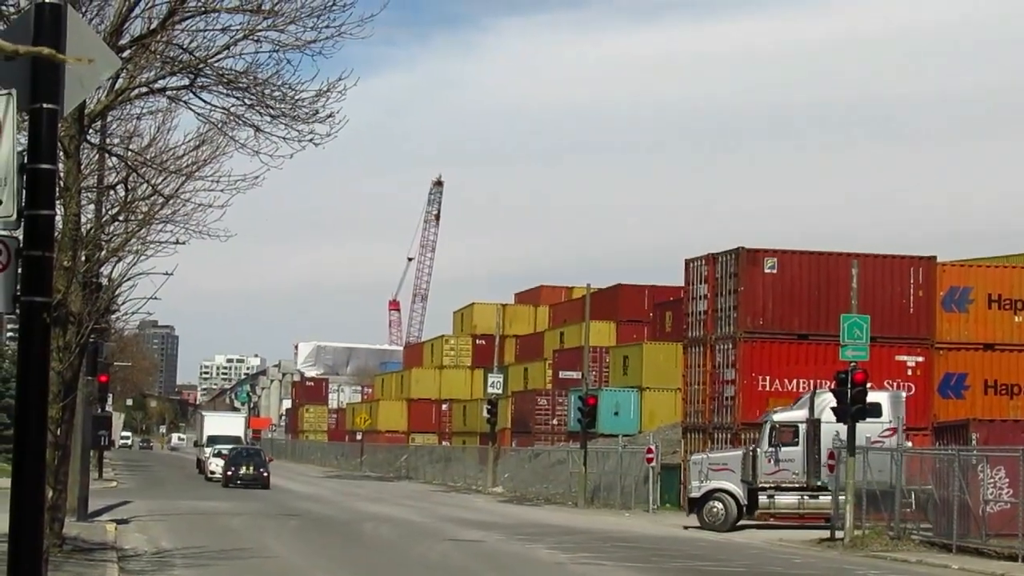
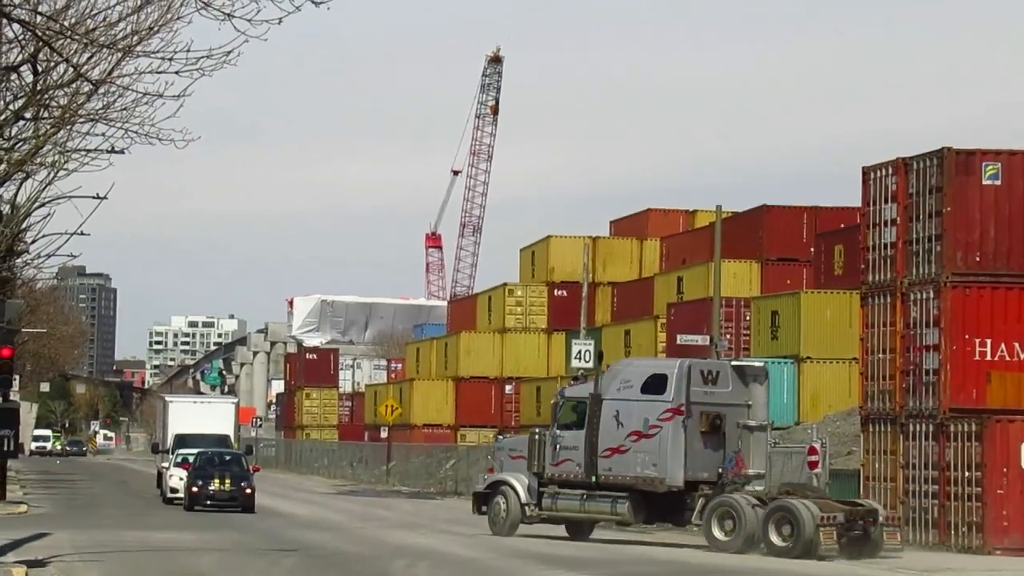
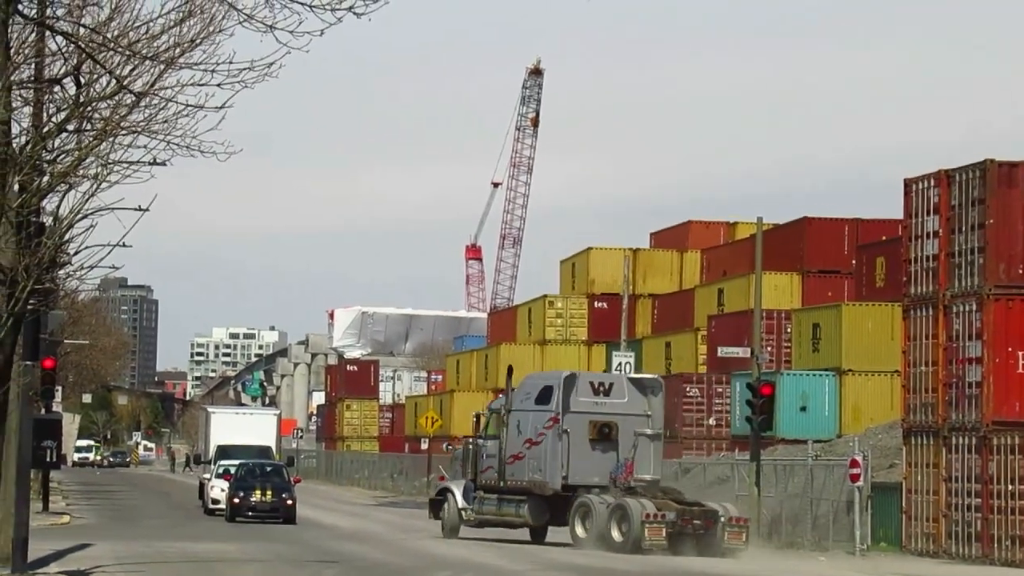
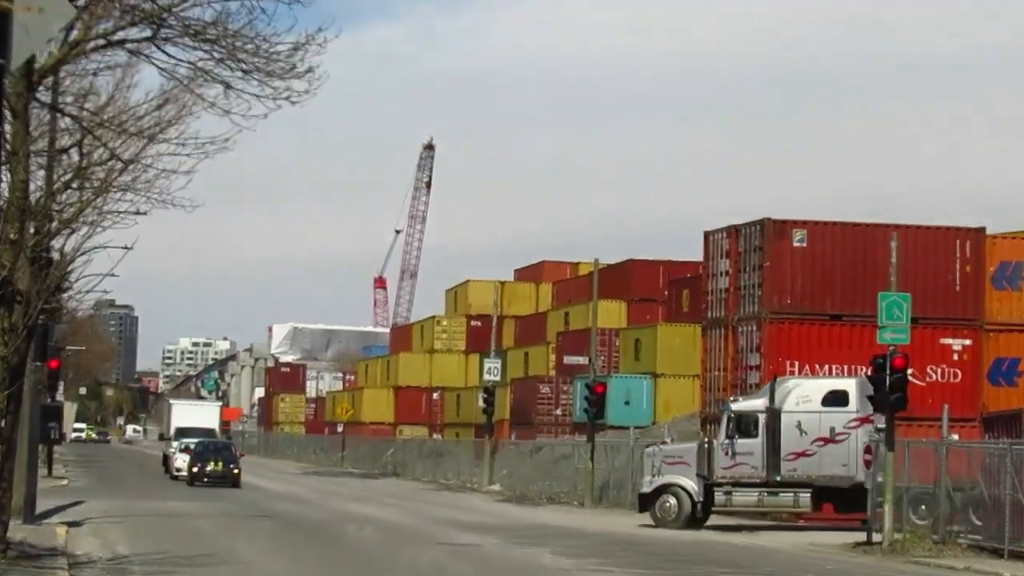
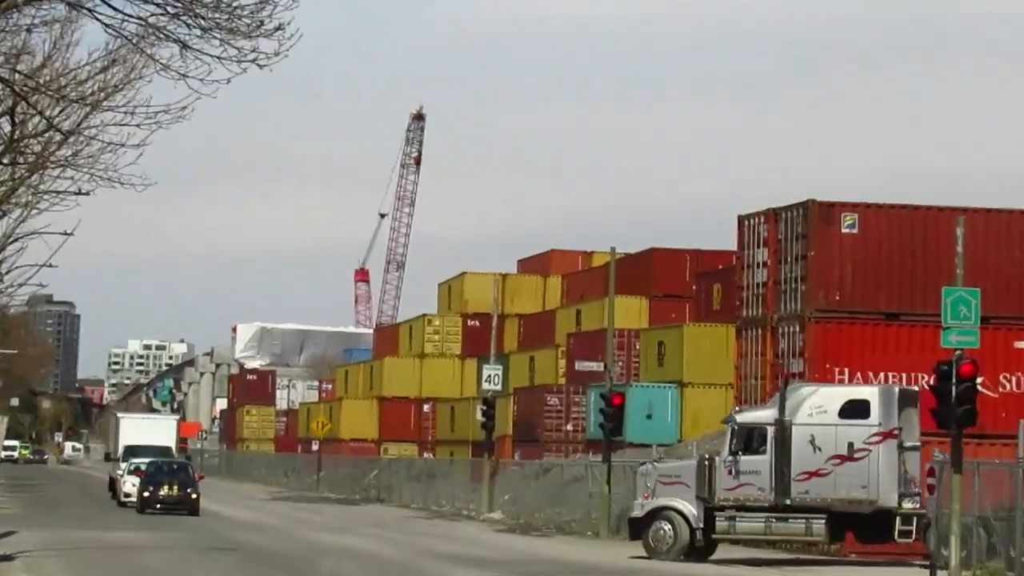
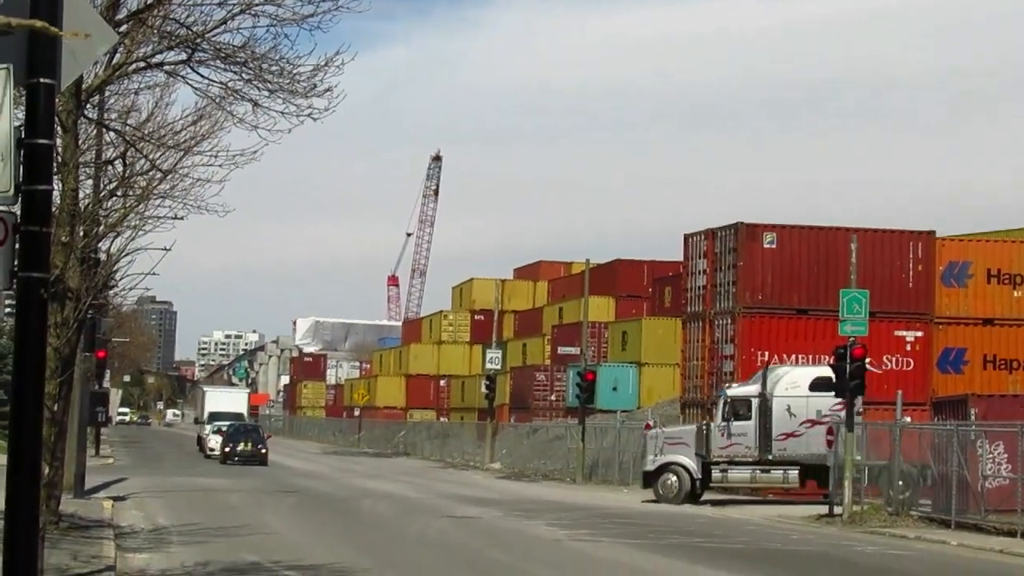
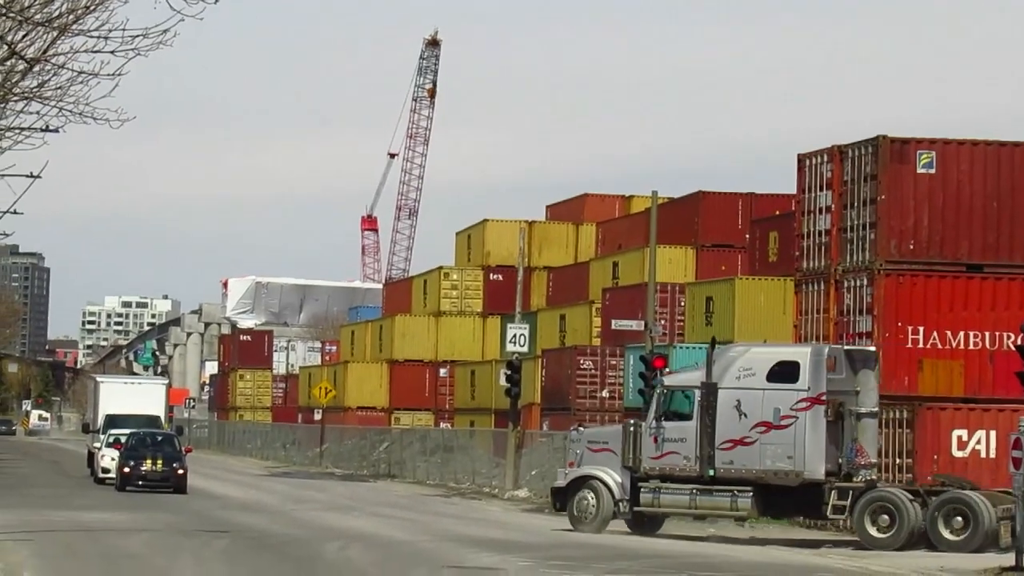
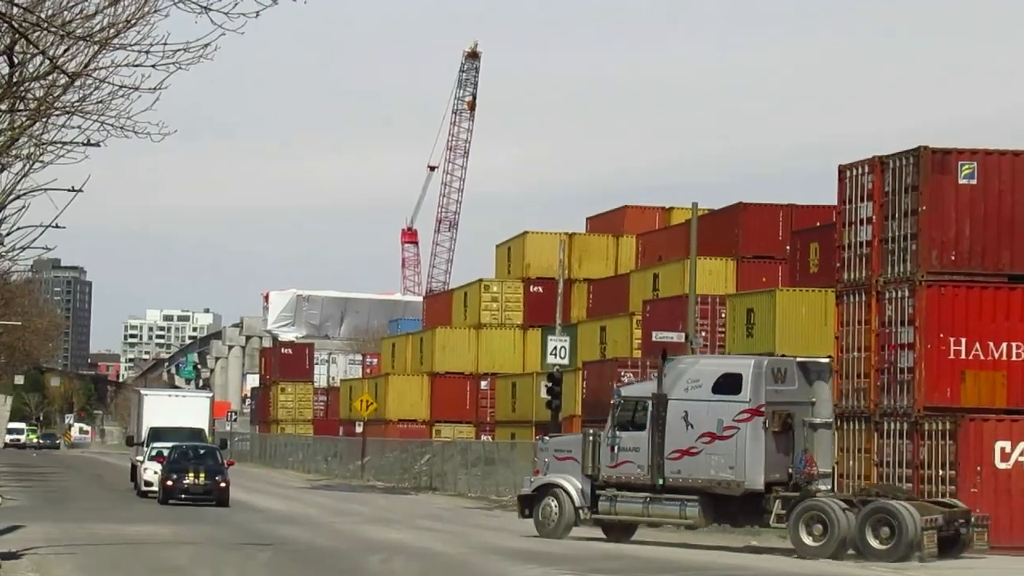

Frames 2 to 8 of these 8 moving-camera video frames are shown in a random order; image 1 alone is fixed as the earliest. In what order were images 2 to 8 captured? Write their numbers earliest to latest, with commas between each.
6, 4, 5, 7, 8, 2, 3
